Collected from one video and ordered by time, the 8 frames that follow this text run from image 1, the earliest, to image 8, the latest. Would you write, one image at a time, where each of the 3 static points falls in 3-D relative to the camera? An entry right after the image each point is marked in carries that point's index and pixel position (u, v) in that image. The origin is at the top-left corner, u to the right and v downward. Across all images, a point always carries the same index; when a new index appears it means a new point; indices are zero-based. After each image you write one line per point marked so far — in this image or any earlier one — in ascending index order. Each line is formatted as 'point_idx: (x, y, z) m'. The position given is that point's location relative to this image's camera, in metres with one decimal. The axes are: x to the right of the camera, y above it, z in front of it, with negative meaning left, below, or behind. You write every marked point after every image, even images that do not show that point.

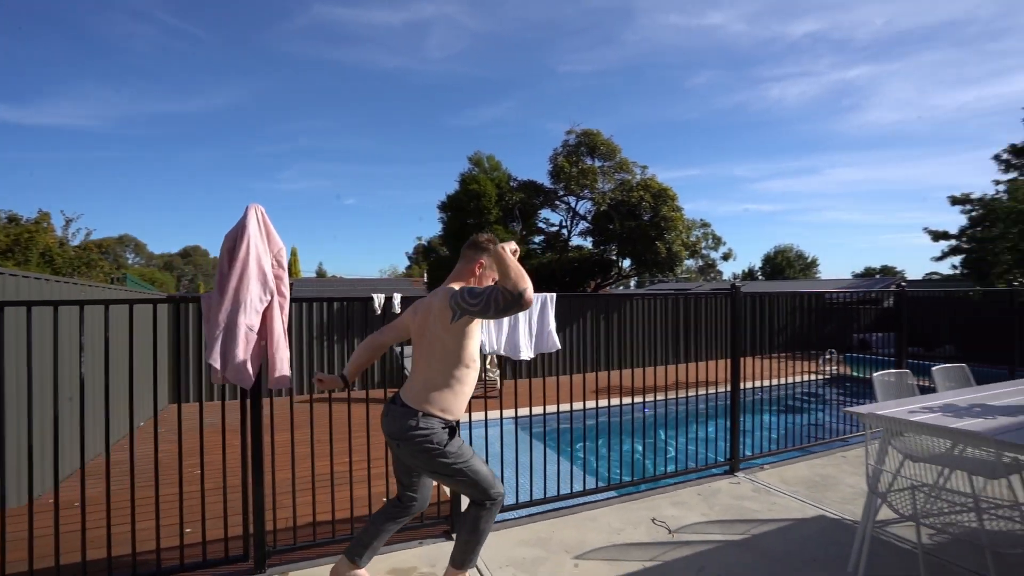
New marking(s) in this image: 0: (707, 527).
0: (+1.1, -1.4, +3.0) m
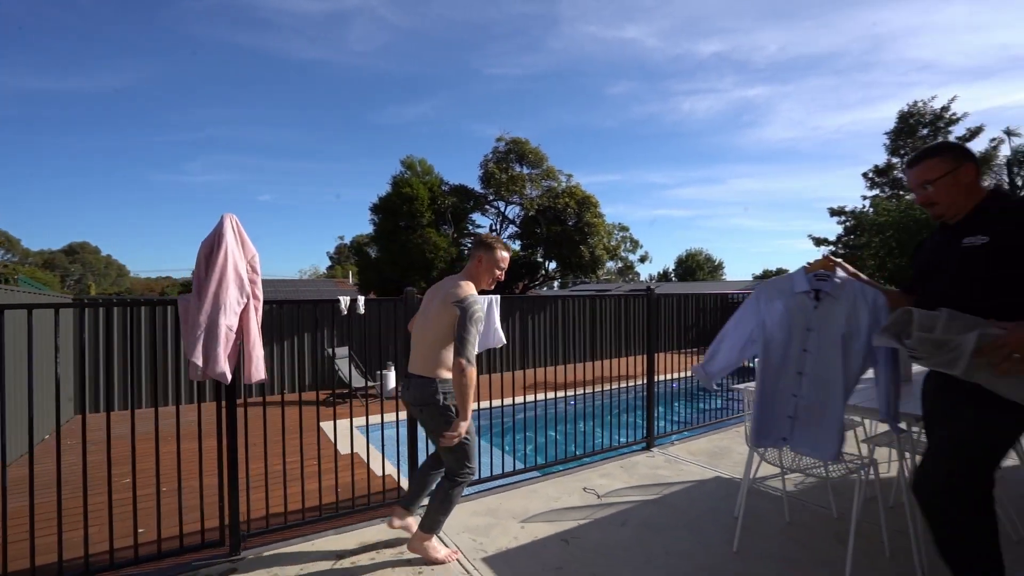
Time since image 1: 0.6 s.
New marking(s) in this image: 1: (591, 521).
0: (+0.8, -1.4, +3.6) m
1: (+0.5, -1.4, +3.1) m
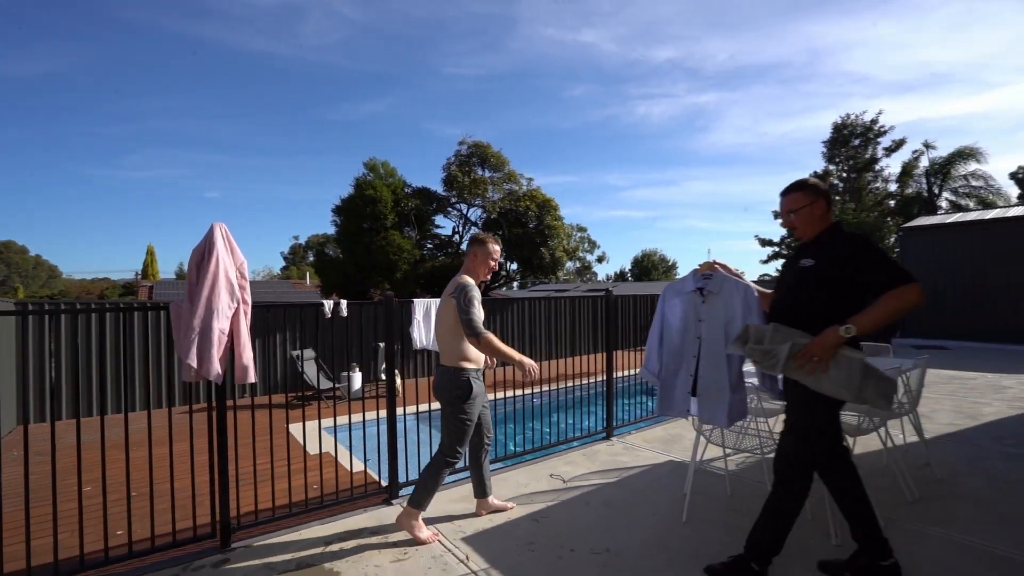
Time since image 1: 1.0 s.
0: (+0.6, -1.4, +3.9) m
1: (+0.3, -1.4, +3.5) m
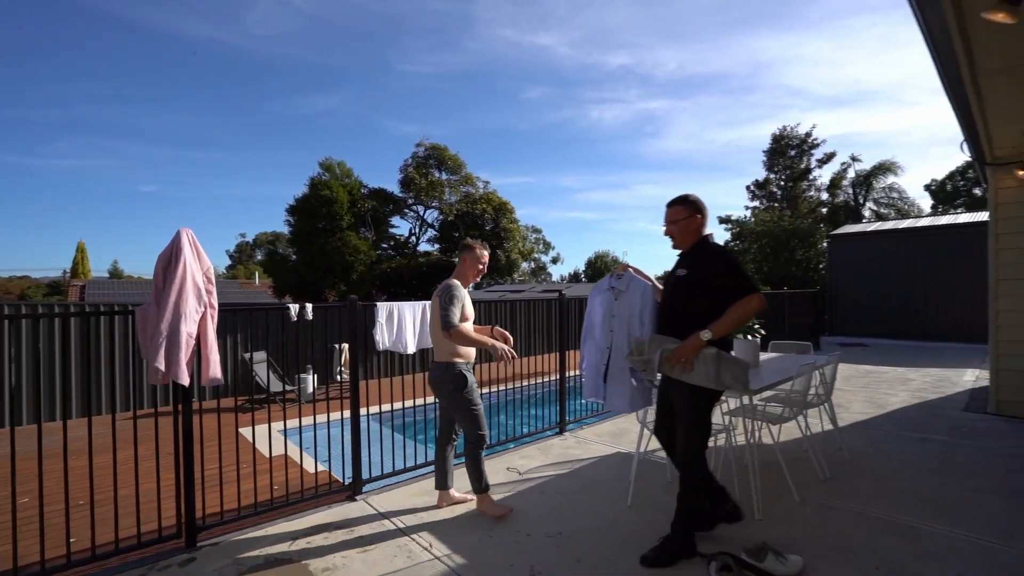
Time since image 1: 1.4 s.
0: (+0.3, -1.5, +4.2) m
1: (0.0, -1.5, +3.7) m
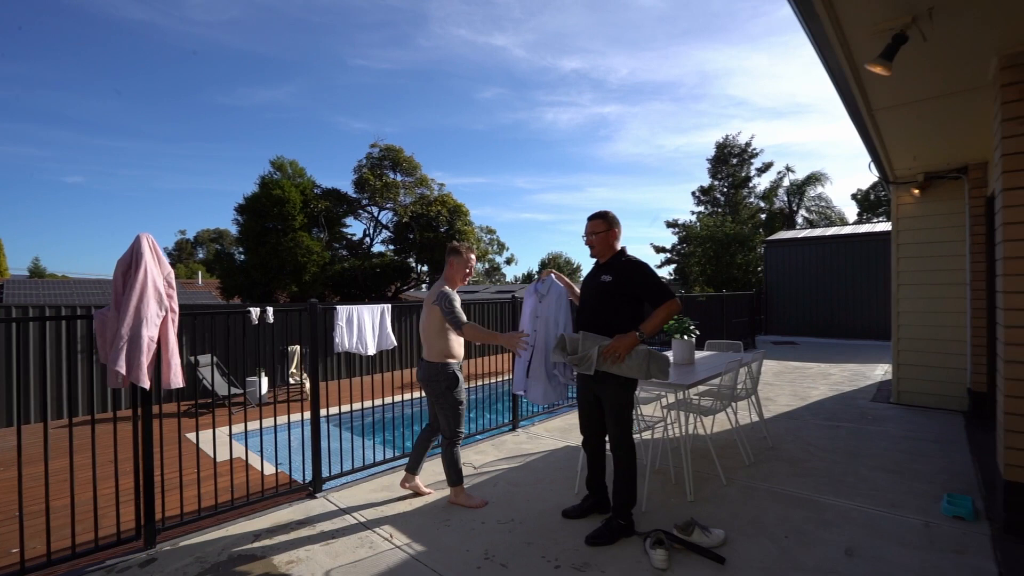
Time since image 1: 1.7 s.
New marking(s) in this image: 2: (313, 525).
0: (-0.1, -1.5, +4.4) m
1: (-0.3, -1.5, +3.9) m
2: (-1.3, -1.5, +3.3) m
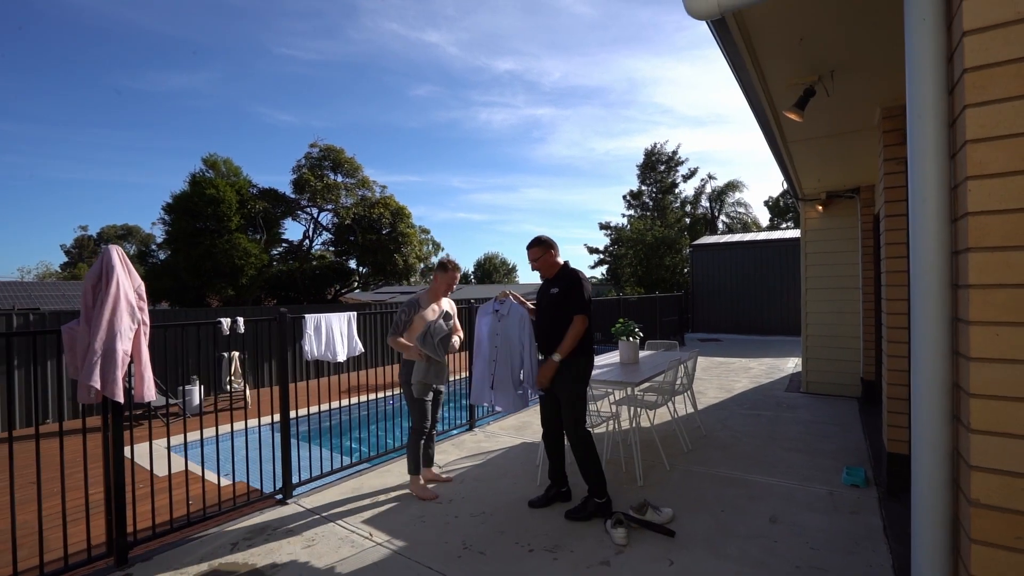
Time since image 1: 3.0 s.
0: (-0.5, -1.6, +4.7) m
1: (-0.6, -1.6, +4.1) m
2: (-1.5, -1.6, +3.4) m
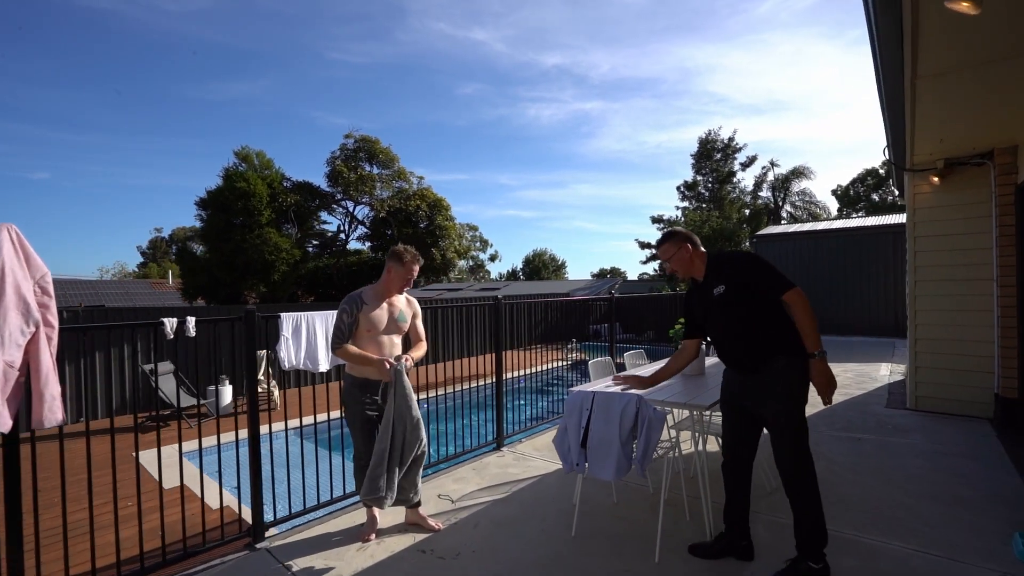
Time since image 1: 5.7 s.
0: (-0.2, -1.5, +3.8) m
1: (-0.4, -1.5, +3.3) m
2: (-1.4, -1.6, +2.7) m
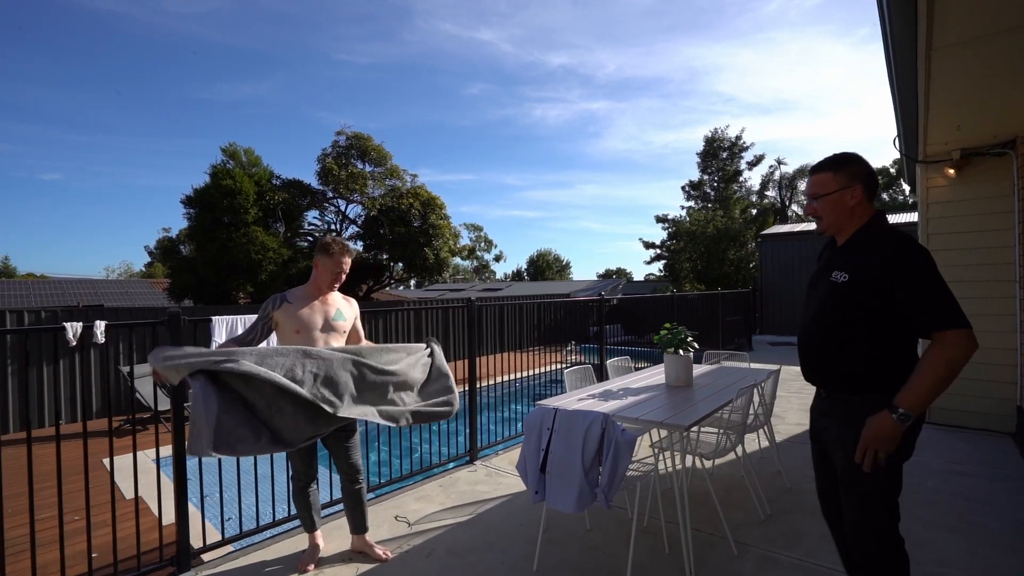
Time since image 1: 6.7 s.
0: (-0.5, -1.5, +3.4) m
1: (-0.7, -1.5, +2.9) m
2: (-1.6, -1.6, +2.3) m
